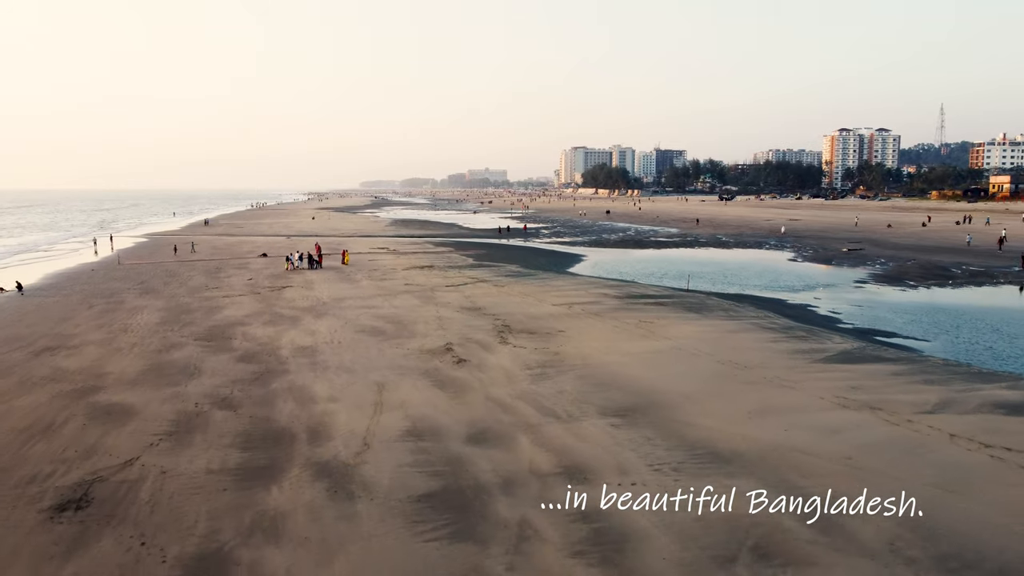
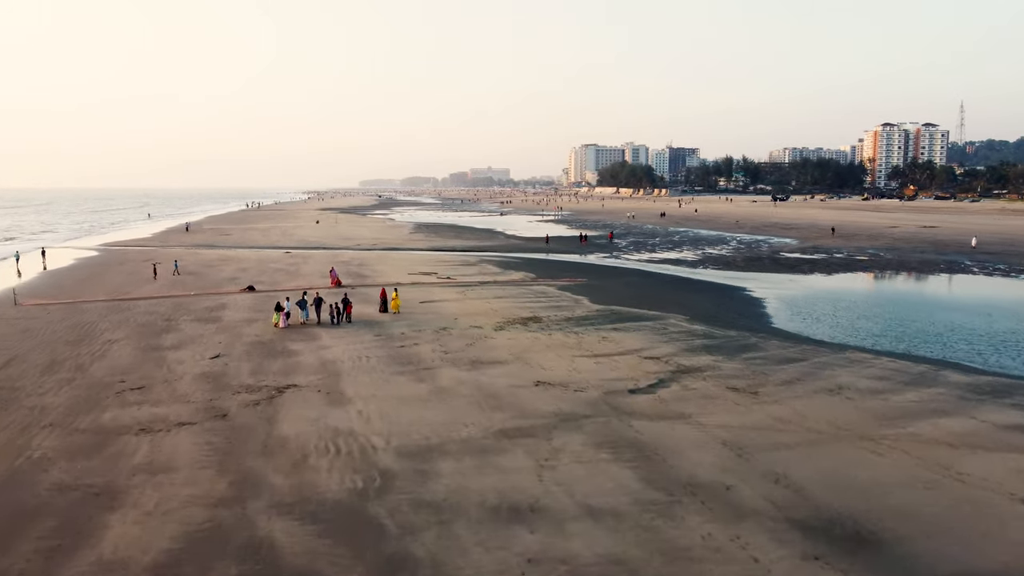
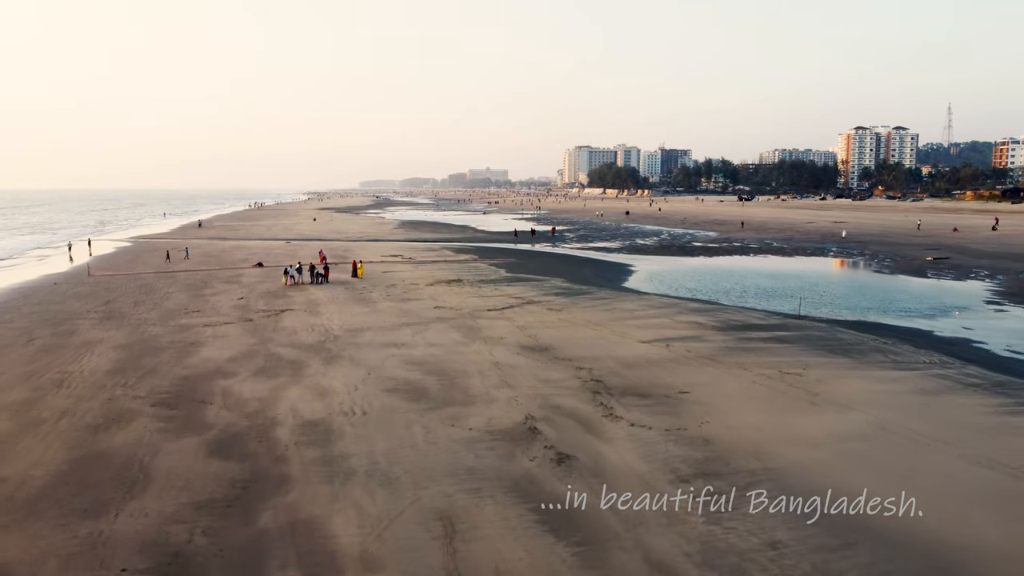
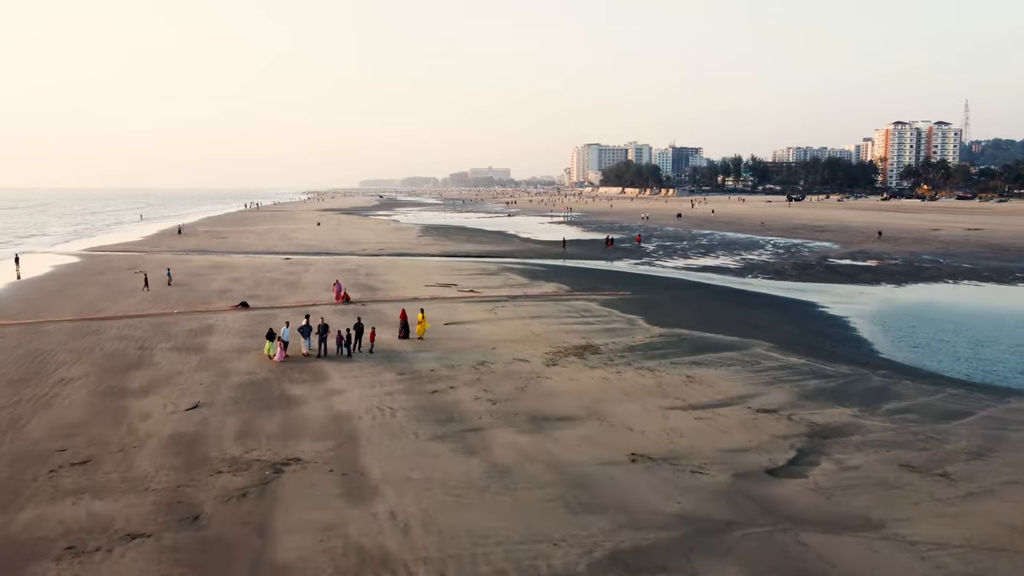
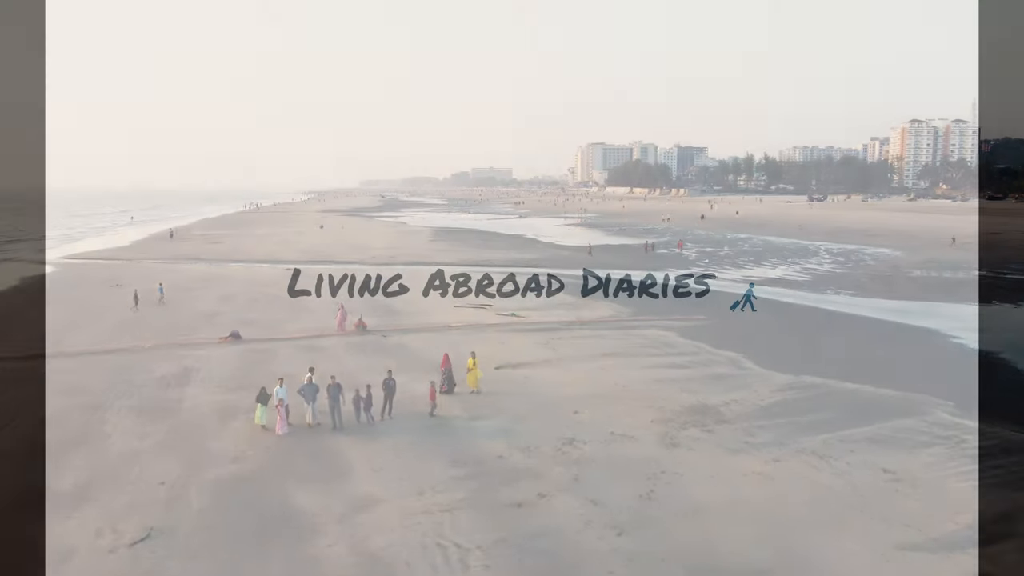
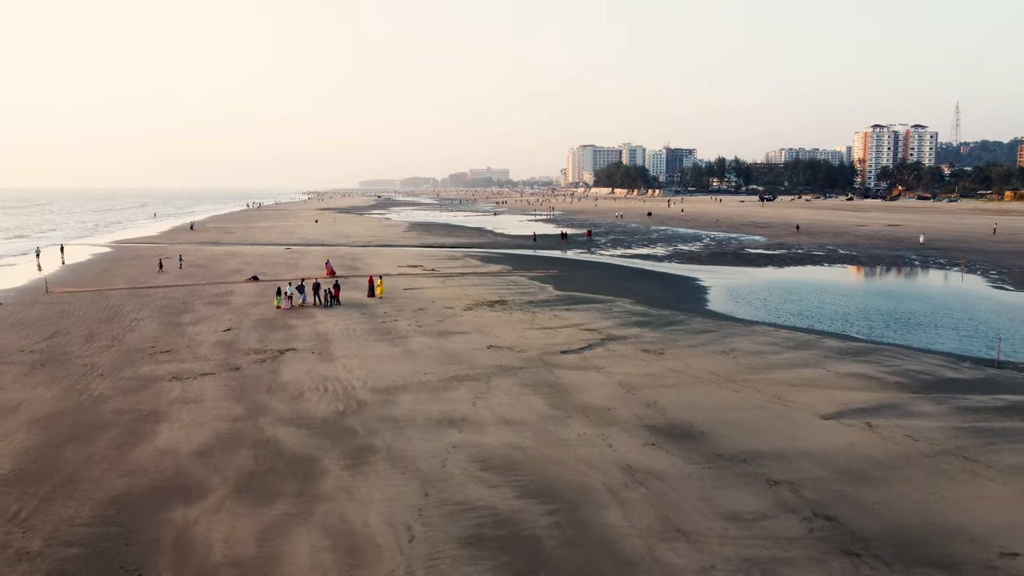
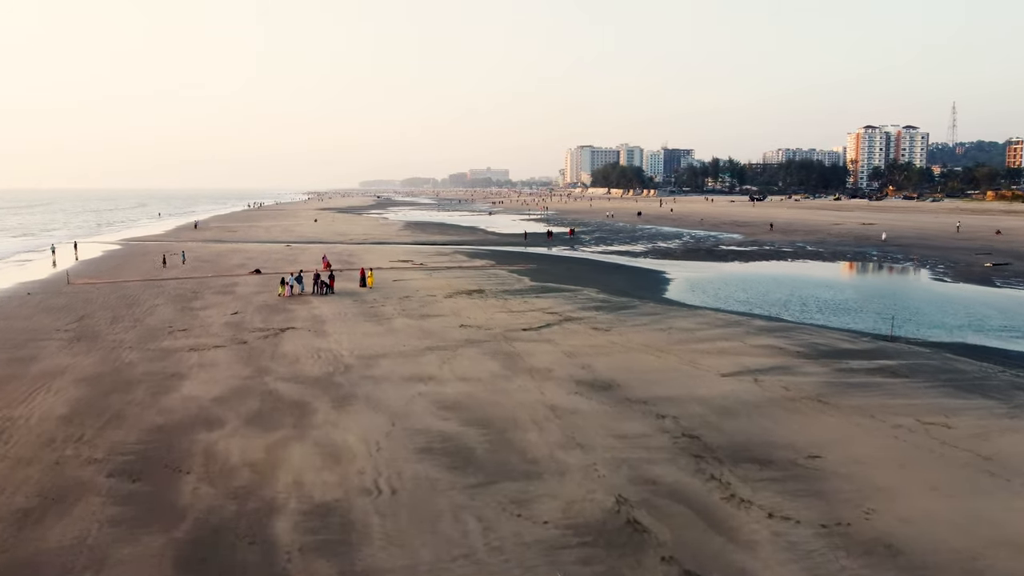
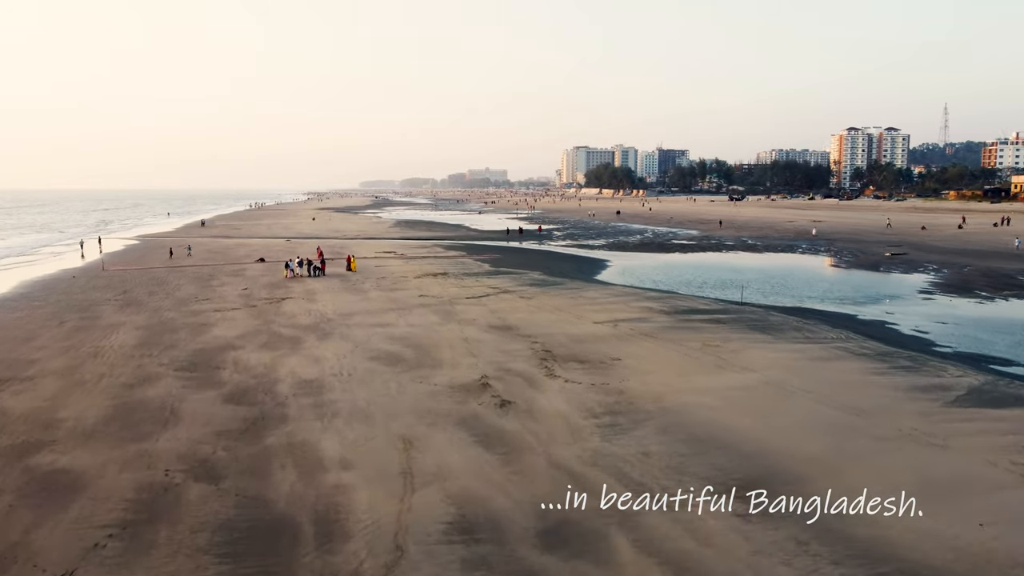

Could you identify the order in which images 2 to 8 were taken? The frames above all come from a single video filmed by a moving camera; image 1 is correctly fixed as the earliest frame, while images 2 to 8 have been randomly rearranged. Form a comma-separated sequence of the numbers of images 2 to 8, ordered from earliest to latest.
8, 3, 7, 6, 2, 4, 5
